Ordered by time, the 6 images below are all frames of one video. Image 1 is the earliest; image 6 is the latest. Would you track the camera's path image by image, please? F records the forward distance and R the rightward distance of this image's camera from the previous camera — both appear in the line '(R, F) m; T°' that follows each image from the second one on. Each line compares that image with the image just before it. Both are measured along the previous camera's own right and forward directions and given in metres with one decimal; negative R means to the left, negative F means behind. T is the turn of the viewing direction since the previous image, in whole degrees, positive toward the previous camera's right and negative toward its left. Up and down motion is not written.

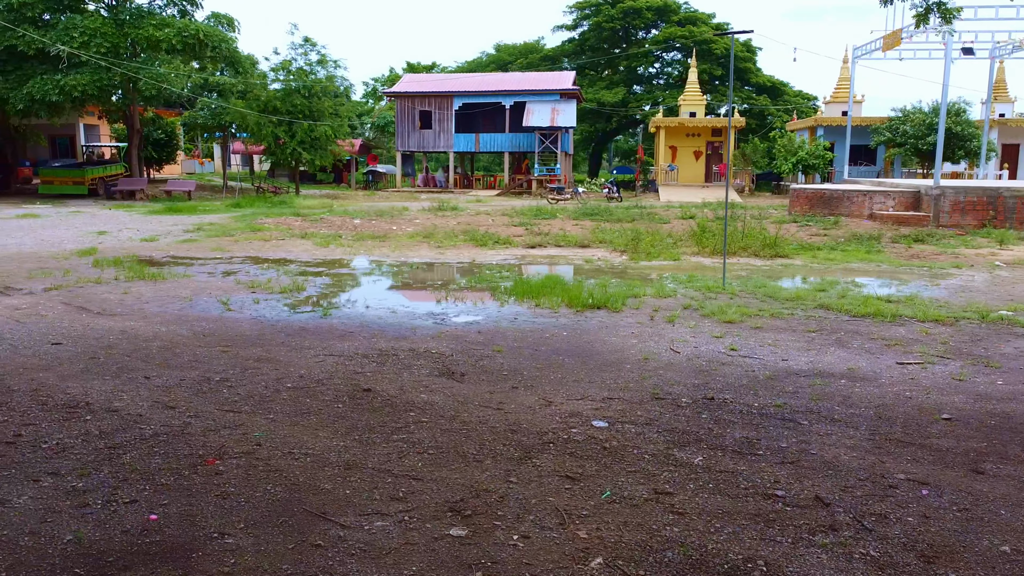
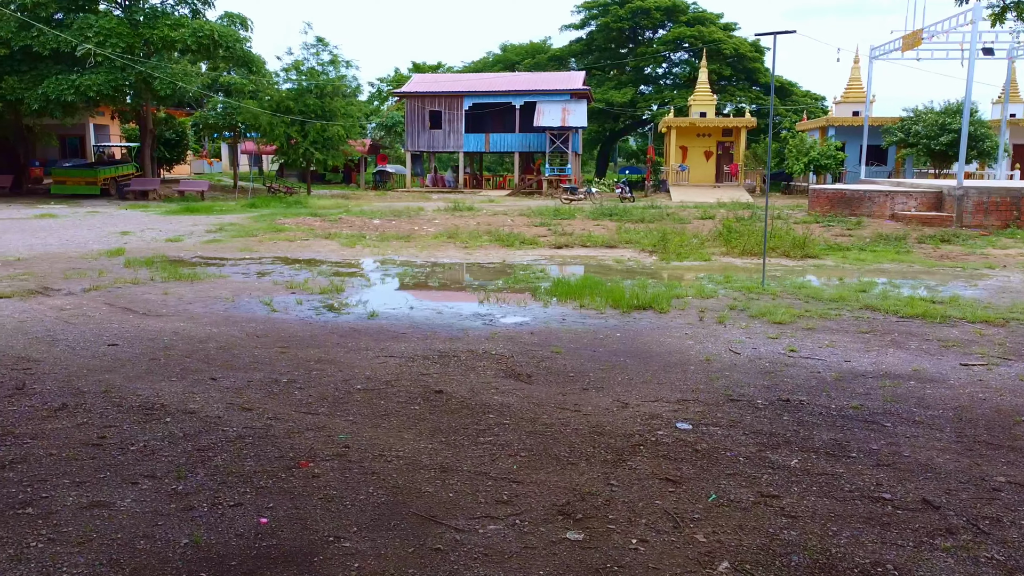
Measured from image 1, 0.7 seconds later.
(-0.6, 0.0) m; 0°
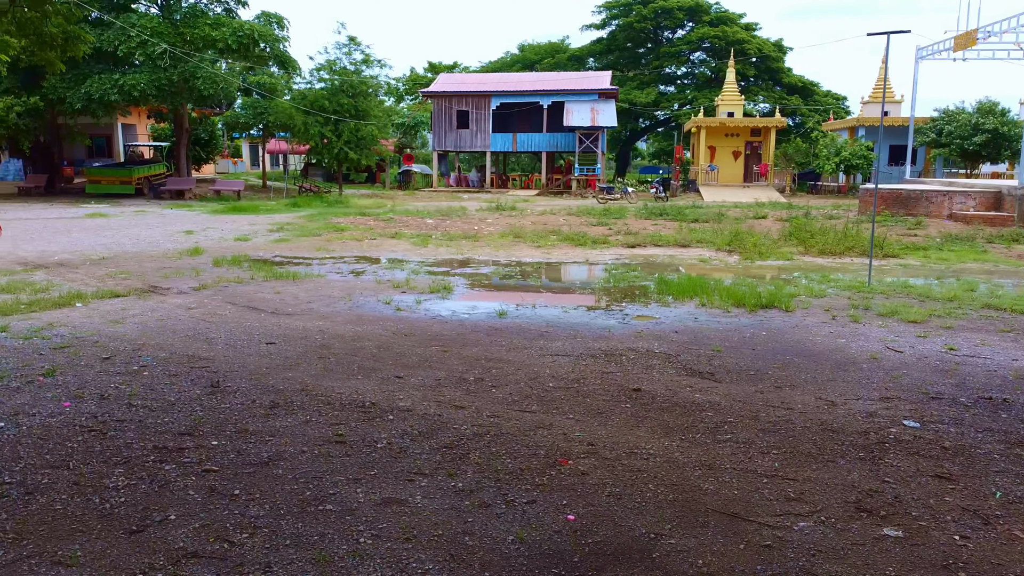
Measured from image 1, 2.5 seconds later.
(-1.8, 0.0) m; 0°
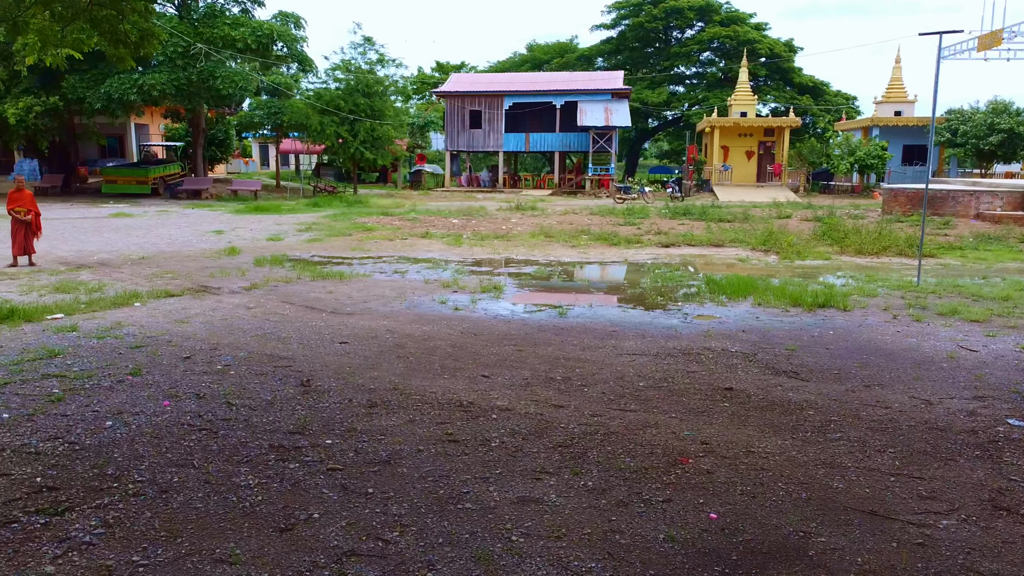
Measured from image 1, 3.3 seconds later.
(-0.8, 0.0) m; 0°
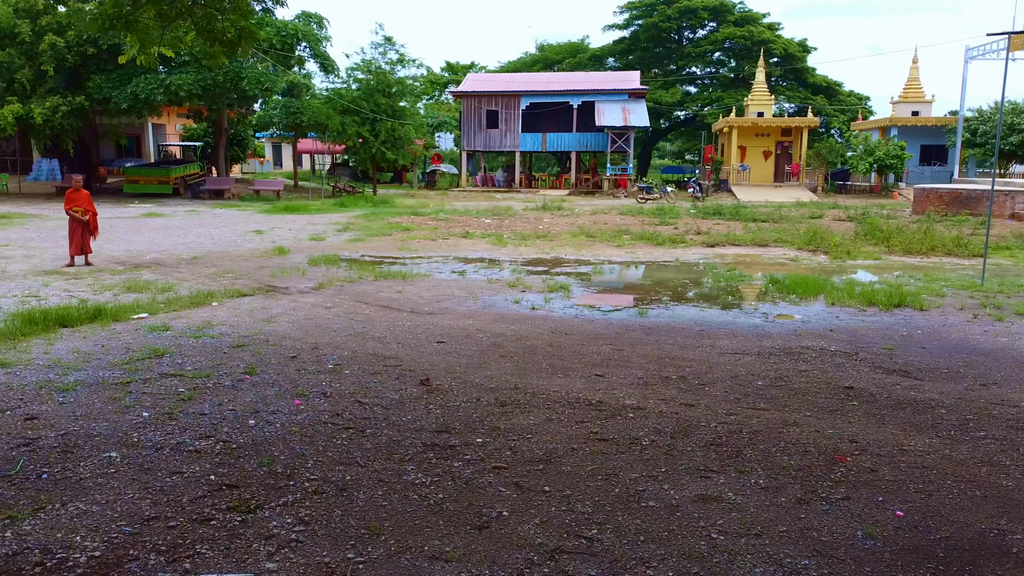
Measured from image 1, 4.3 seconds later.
(-1.1, 0.0) m; 0°
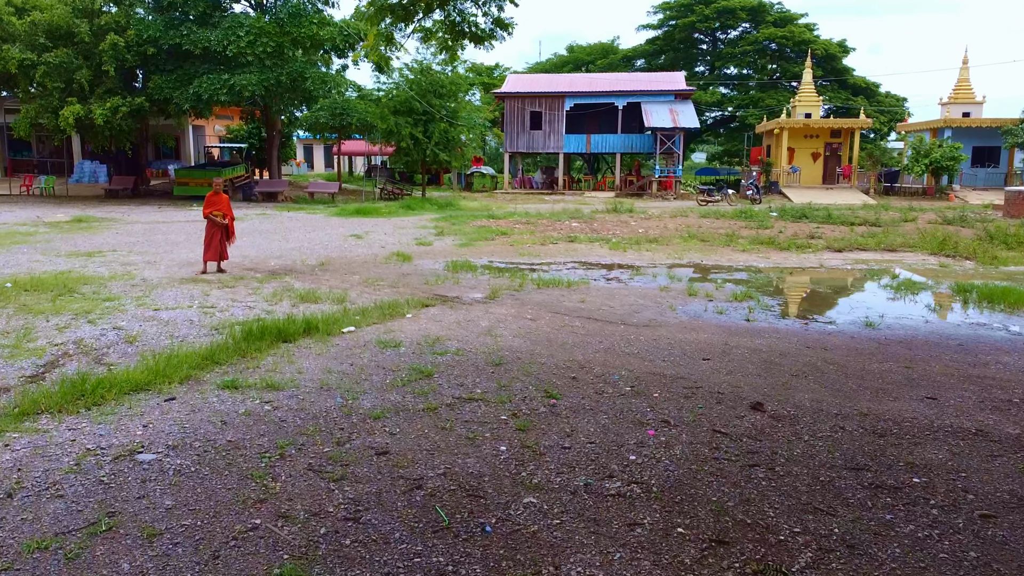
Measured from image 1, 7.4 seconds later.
(-2.8, +0.4) m; 0°
